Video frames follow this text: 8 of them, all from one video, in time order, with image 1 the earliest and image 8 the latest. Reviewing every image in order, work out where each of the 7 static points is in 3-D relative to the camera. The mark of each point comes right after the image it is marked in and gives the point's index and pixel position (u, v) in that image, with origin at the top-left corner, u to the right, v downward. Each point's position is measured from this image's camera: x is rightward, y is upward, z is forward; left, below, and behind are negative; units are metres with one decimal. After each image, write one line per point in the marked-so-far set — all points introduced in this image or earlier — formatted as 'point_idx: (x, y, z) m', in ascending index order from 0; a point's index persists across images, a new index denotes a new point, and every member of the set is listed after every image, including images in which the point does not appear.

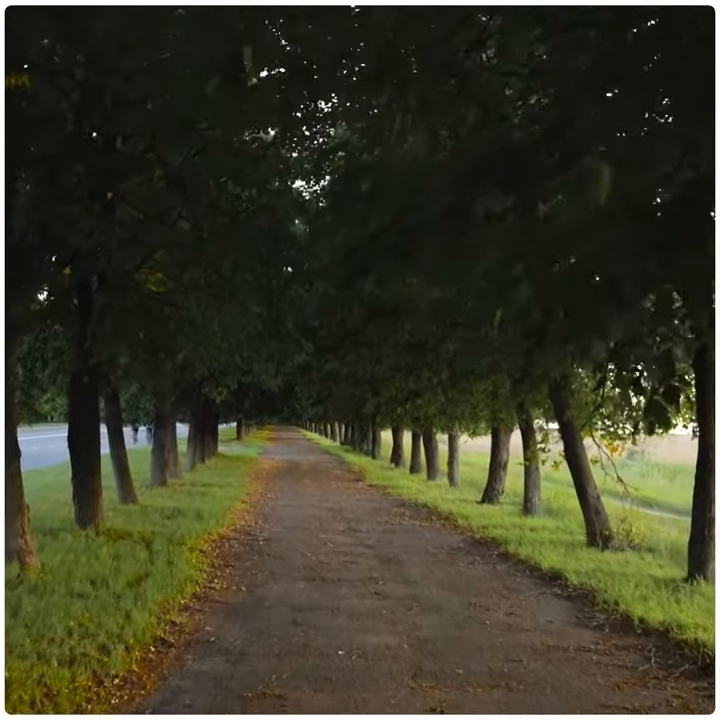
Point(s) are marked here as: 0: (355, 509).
0: (-0.1, -1.7, +14.7) m
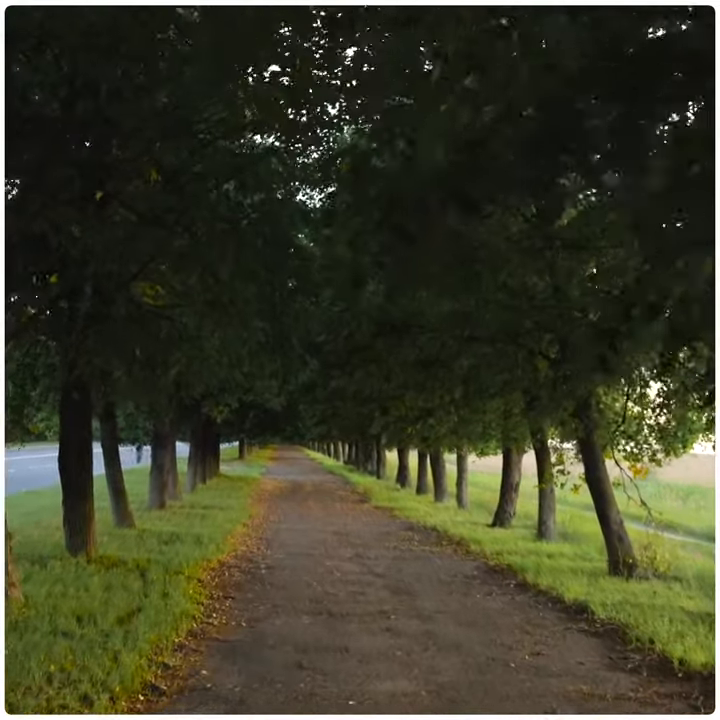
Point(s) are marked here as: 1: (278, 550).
0: (0.0, -1.9, +14.1) m
1: (-0.8, -1.8, +12.4) m
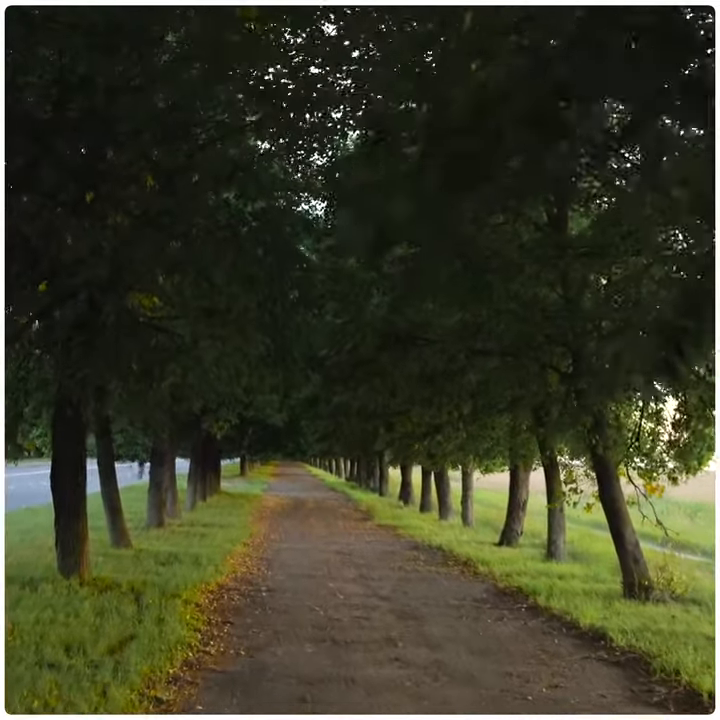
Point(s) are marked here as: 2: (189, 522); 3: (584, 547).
0: (0.0, -2.0, +13.7) m
1: (-0.7, -1.9, +12.0) m
2: (-2.4, -2.2, +18.1) m
3: (+2.9, -2.4, +16.5) m
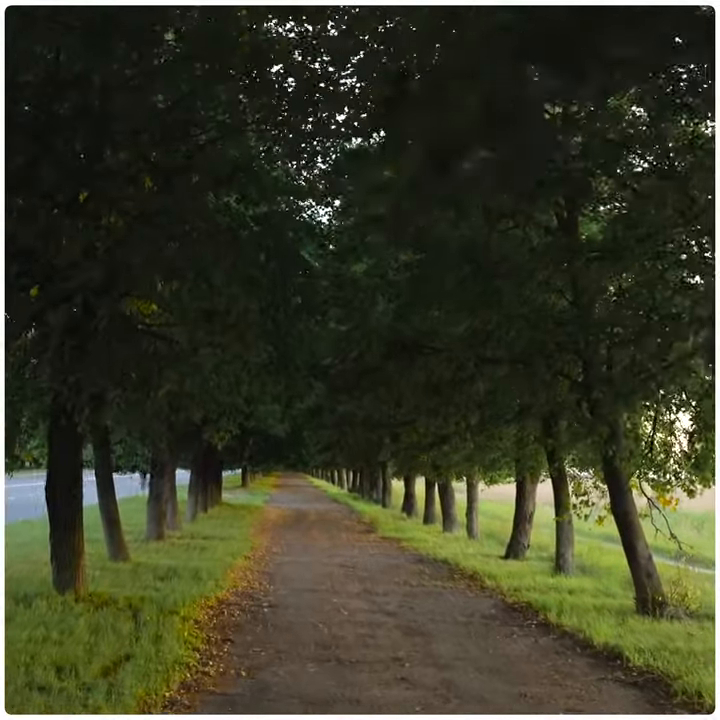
0: (+0.1, -2.1, +13.4) m
1: (-0.7, -2.0, +11.8) m
2: (-2.3, -2.4, +17.8) m
3: (+2.9, -2.5, +16.2) m
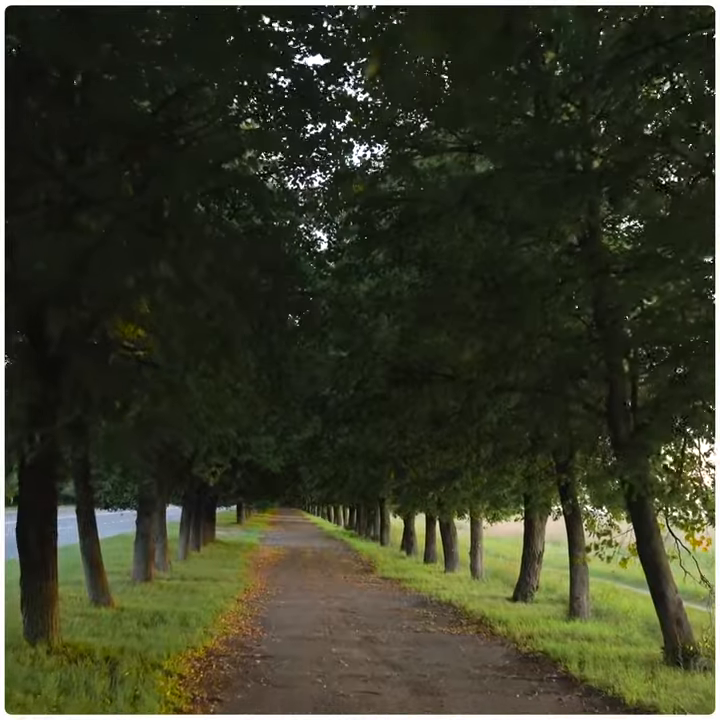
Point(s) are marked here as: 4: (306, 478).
0: (+0.1, -2.4, +12.6) m
1: (-0.7, -2.3, +11.0) m
2: (-2.3, -2.8, +17.0) m
3: (+2.9, -2.9, +15.4) m
4: (-0.6, -1.3, +14.9) m
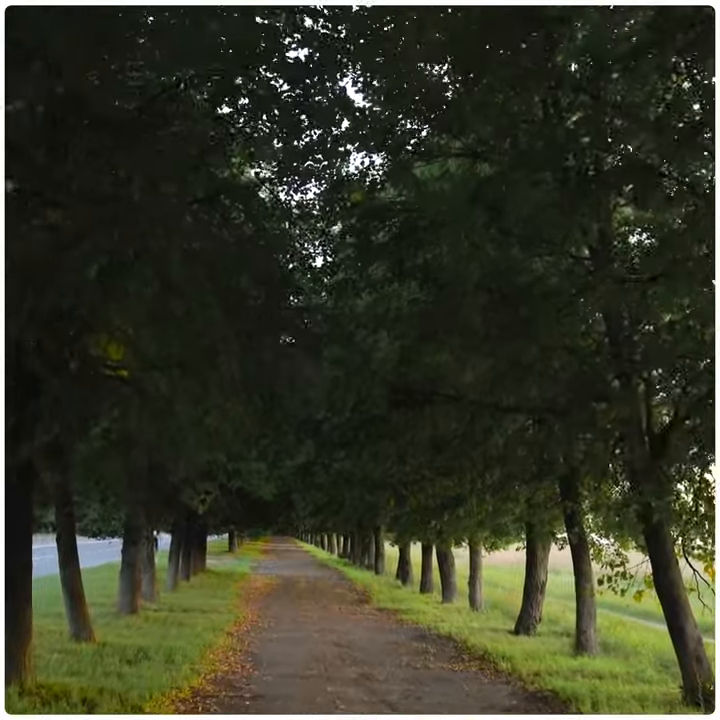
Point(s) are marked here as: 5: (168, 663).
0: (0.0, -2.6, +12.1) m
1: (-0.7, -2.4, +10.4) m
2: (-2.4, -3.1, +16.4) m
3: (+2.9, -3.1, +14.8) m
4: (-0.7, -1.6, +14.3) m
5: (-1.4, -2.3, +9.8) m
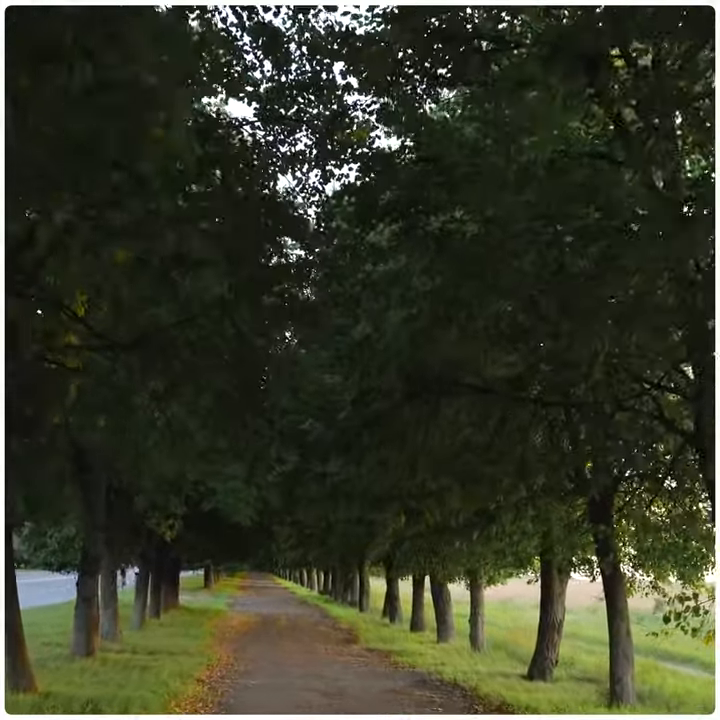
0: (0.0, -2.6, +10.4) m
1: (-0.8, -2.4, +8.7) m
2: (-2.5, -3.2, +14.7) m
3: (+2.7, -3.2, +13.2) m
4: (-0.8, -1.7, +12.7) m
5: (-1.5, -2.2, +8.1) m
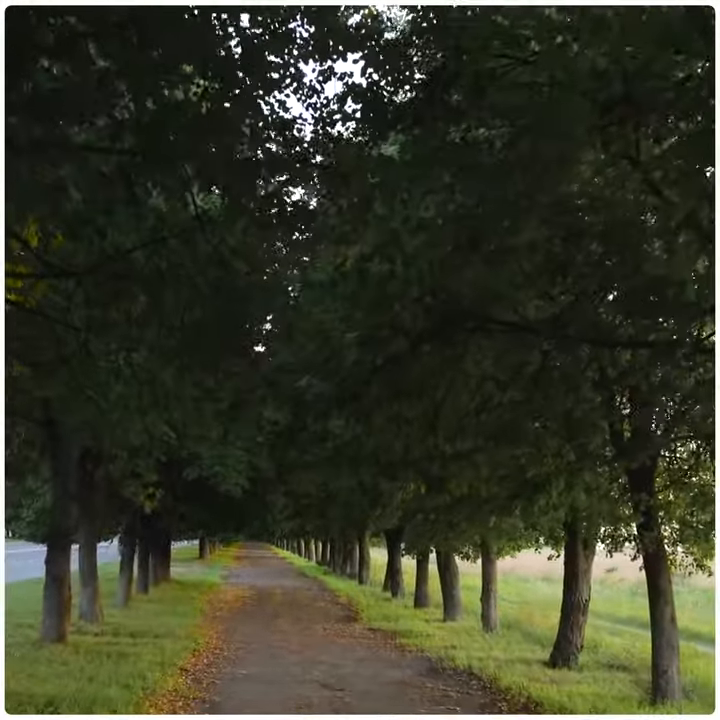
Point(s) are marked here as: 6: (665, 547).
0: (0.0, -2.3, +9.2) m
1: (-0.7, -2.1, +7.6) m
2: (-2.5, -2.7, +13.5) m
3: (+2.8, -2.8, +12.0) m
4: (-0.7, -1.3, +11.5) m
5: (-1.4, -1.9, +6.9) m
6: (+2.7, -1.7, +11.7) m
